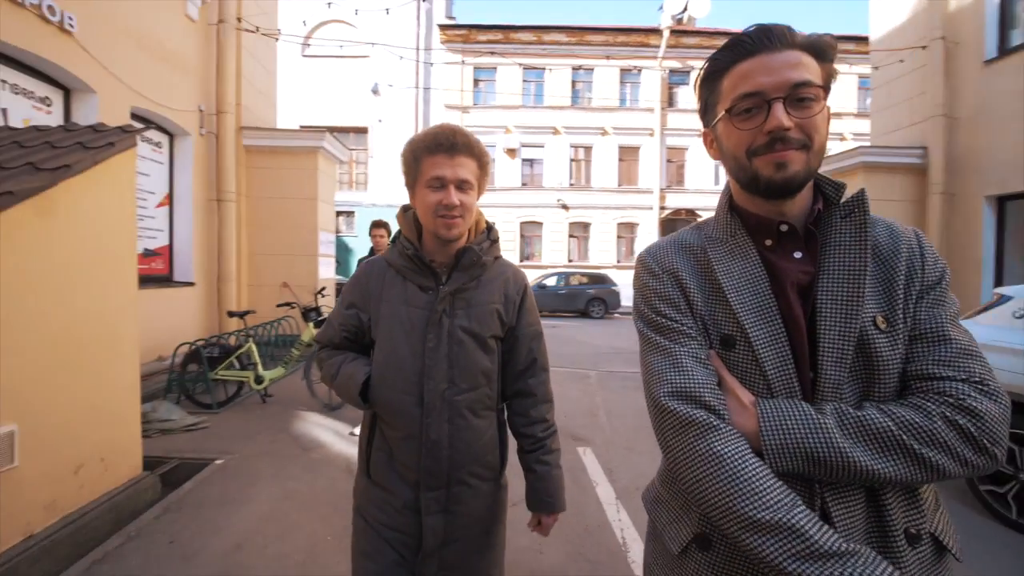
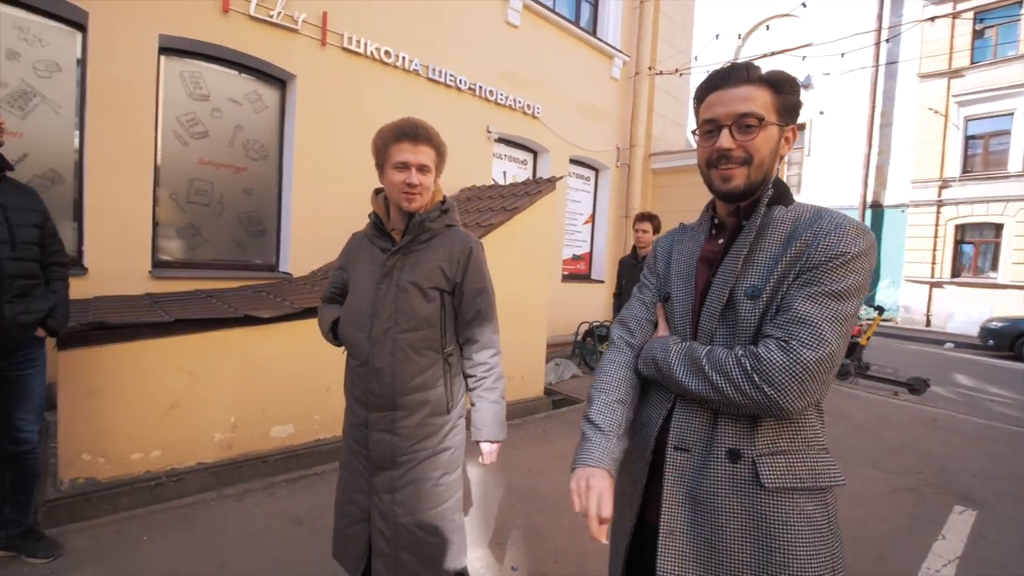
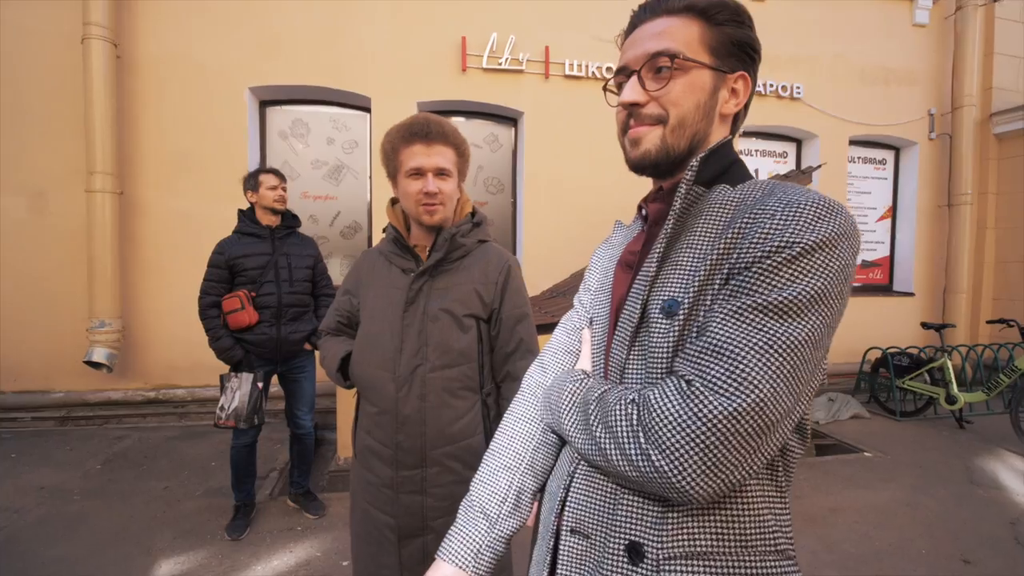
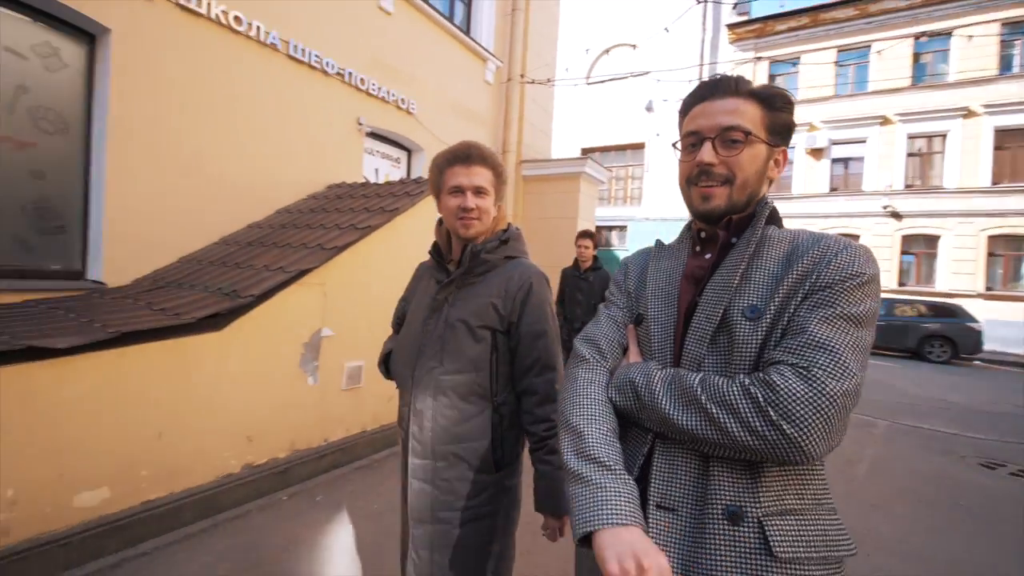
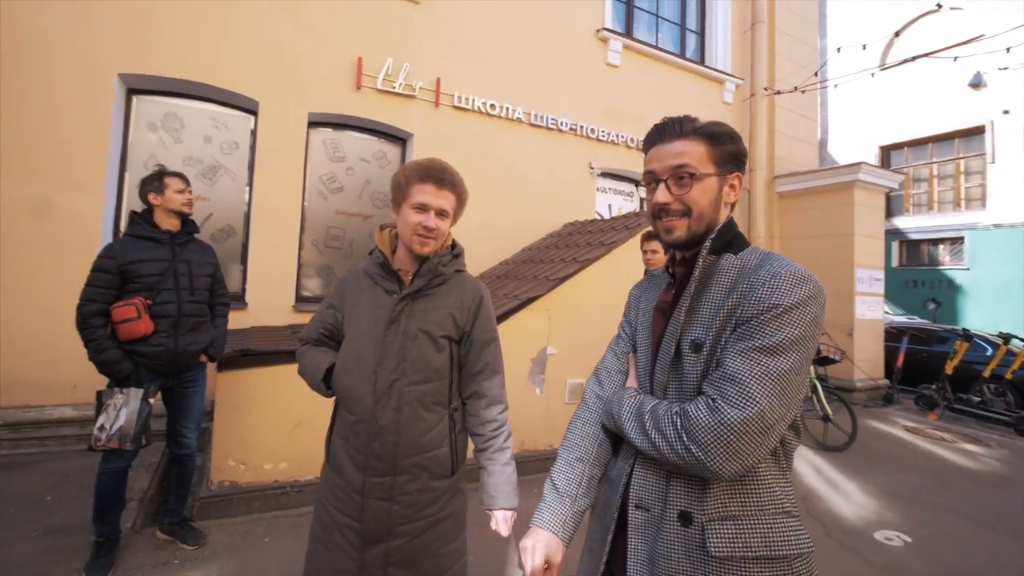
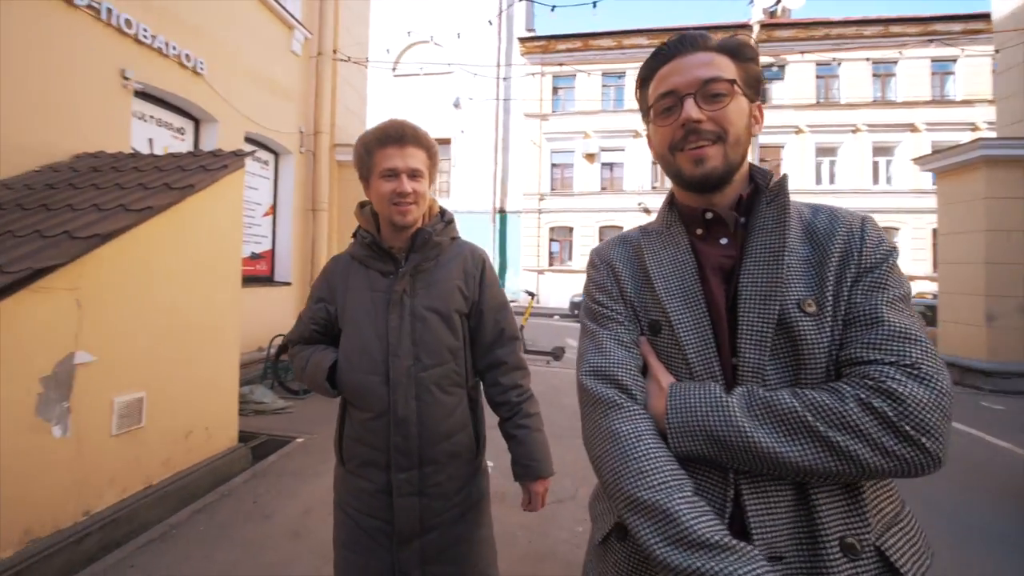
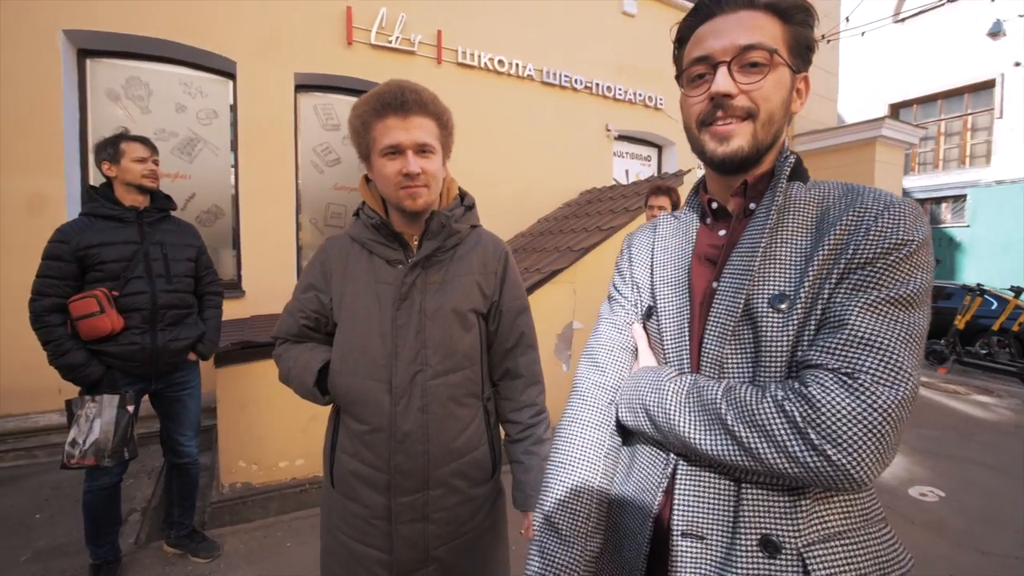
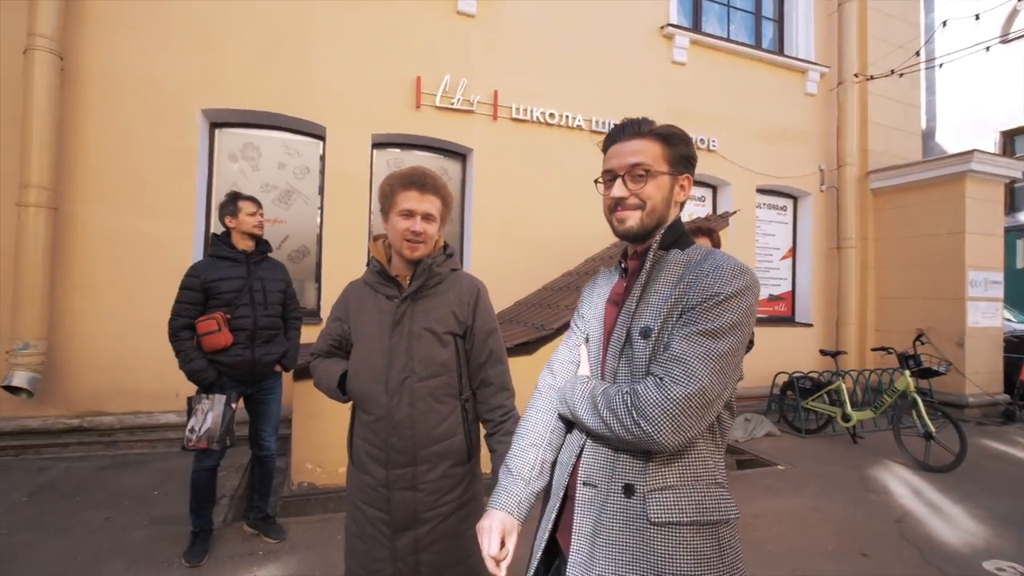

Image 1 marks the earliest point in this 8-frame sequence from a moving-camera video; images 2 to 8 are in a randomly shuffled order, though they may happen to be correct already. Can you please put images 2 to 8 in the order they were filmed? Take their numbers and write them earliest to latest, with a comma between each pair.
6, 4, 2, 5, 8, 3, 7
